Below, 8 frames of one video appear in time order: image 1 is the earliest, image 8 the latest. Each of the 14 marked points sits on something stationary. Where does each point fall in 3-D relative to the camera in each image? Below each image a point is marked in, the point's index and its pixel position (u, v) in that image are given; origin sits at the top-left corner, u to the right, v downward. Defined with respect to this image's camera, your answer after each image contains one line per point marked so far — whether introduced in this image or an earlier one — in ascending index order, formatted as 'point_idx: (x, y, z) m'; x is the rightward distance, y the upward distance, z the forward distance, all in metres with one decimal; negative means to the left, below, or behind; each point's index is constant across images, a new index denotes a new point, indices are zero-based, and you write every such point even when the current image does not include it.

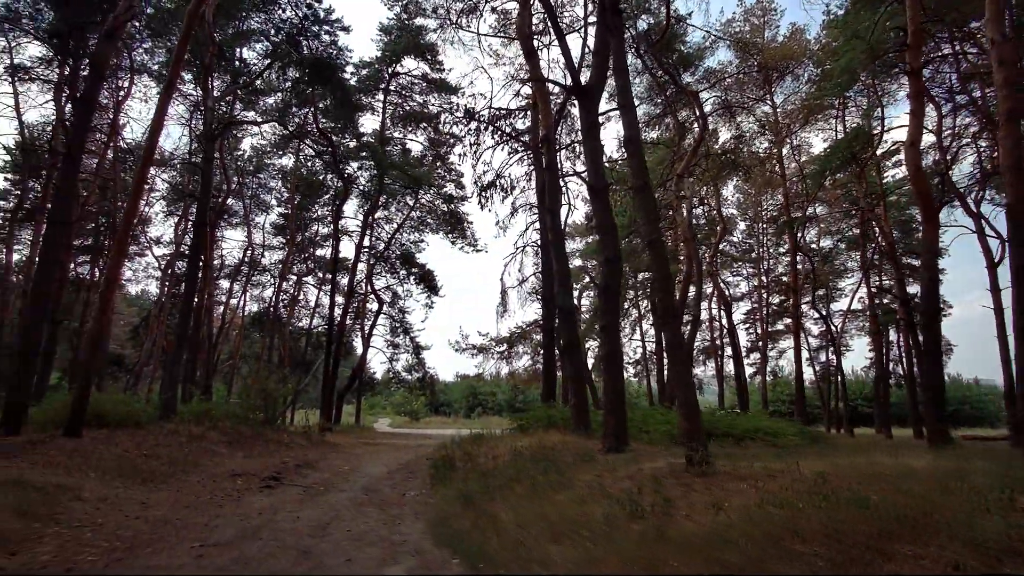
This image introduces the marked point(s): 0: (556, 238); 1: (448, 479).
0: (+0.8, +0.9, +11.2) m
1: (-0.9, -2.7, +9.3) m
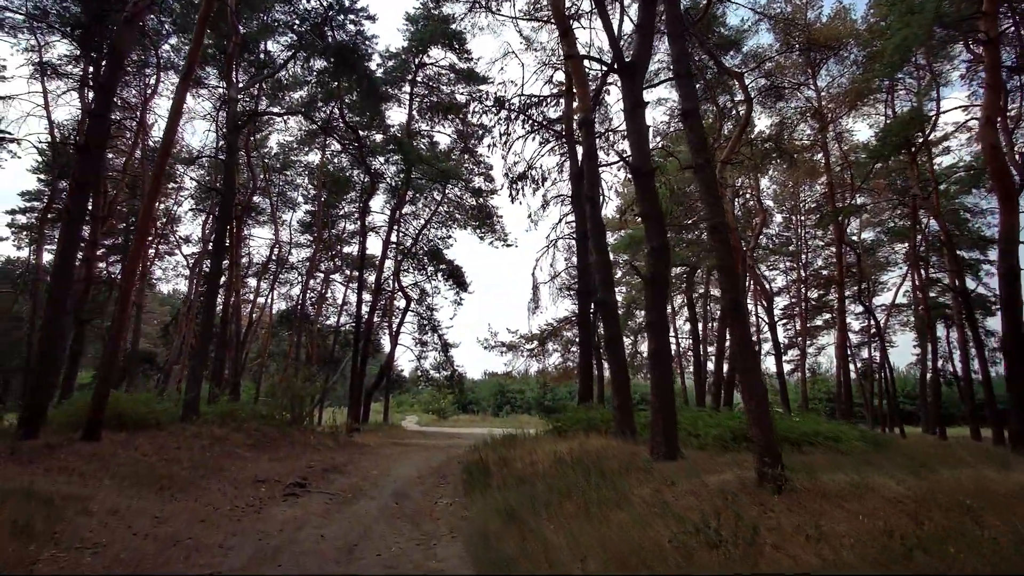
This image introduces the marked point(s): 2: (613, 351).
0: (+1.3, +1.0, +10.5) m
1: (-0.3, -2.7, +8.6) m
2: (+1.6, -1.0, +10.0) m
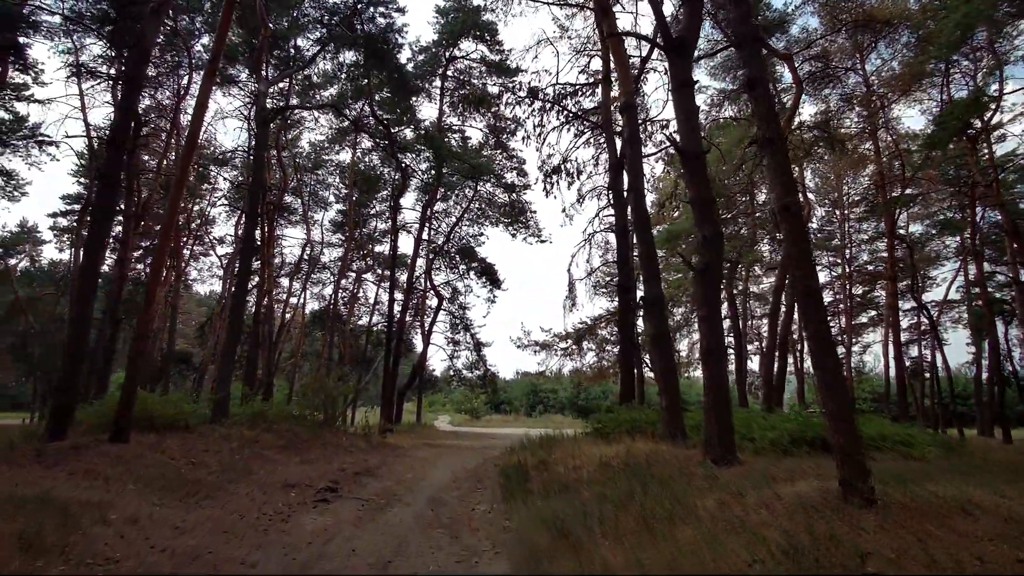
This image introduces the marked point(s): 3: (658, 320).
0: (+1.9, +1.1, +9.9) m
1: (+0.2, -2.6, +8.1) m
2: (+2.1, -0.9, +9.4) m
3: (+2.1, -0.5, +9.4) m
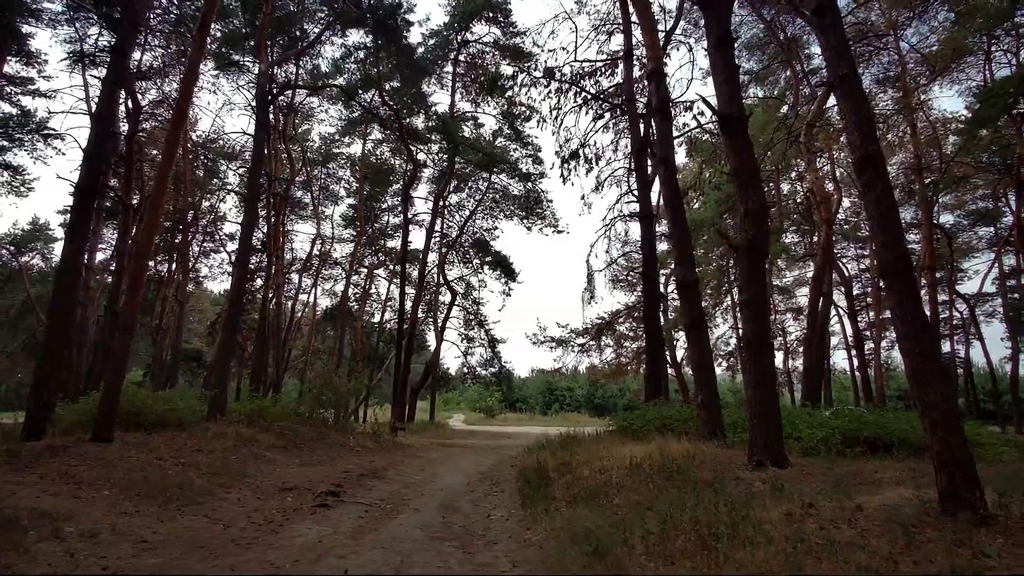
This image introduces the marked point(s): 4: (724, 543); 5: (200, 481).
0: (+2.2, +1.3, +9.0) m
1: (+0.4, -2.4, +7.3) m
2: (+2.4, -0.6, +8.5) m
3: (+2.3, -0.3, +8.5) m
4: (+1.2, -1.4, +3.8) m
5: (-3.5, -2.2, +7.4) m
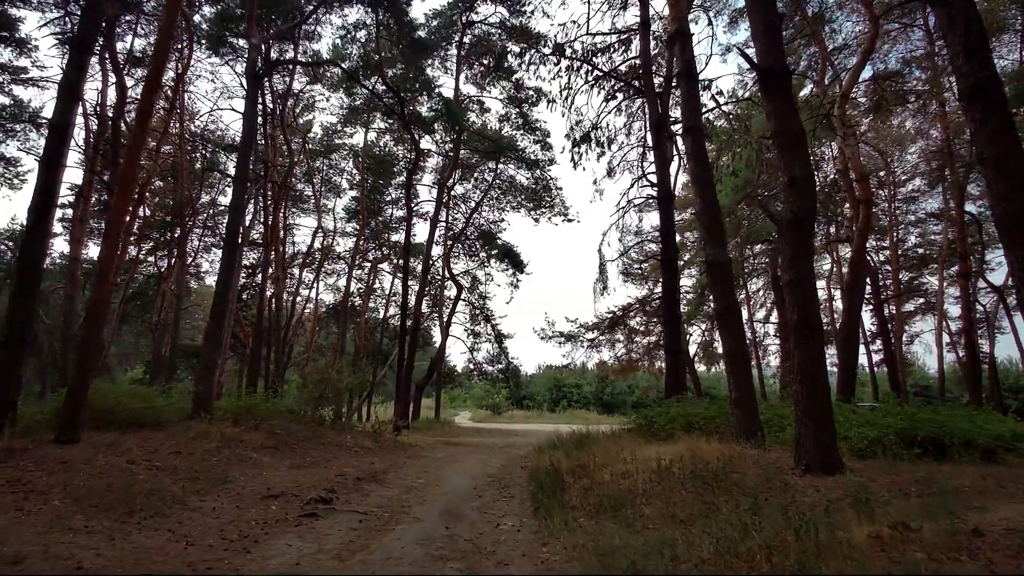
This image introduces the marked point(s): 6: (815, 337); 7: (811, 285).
0: (+2.3, +1.5, +8.1) m
1: (+0.5, -2.2, +6.4) m
2: (+2.5, -0.4, +7.6) m
3: (+2.5, 0.0, +7.6) m
4: (+1.3, -1.3, +2.9) m
5: (-3.4, -2.0, +6.6) m
6: (+2.8, -0.5, +6.2) m
7: (+2.8, 0.0, +6.2) m
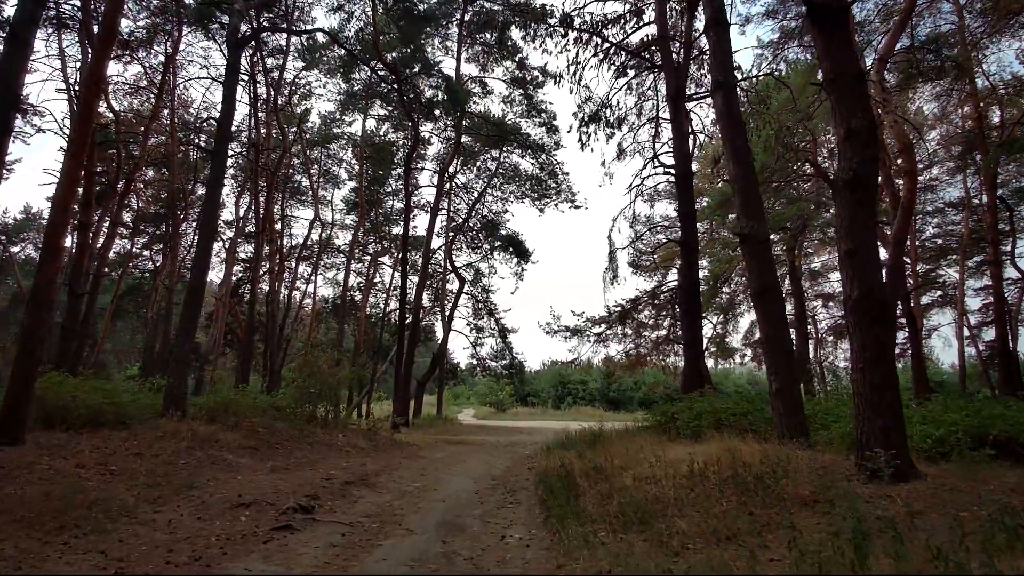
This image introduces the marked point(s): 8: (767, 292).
0: (+2.3, +1.7, +7.1) m
1: (+0.6, -2.0, +5.5) m
2: (+2.6, -0.2, +6.6) m
3: (+2.5, +0.2, +6.6) m
4: (+1.3, -1.1, +1.9) m
5: (-3.3, -1.8, +5.7) m
6: (+2.9, -0.2, +5.2) m
7: (+2.9, +0.3, +5.3) m
8: (+2.6, 0.0, +6.6) m
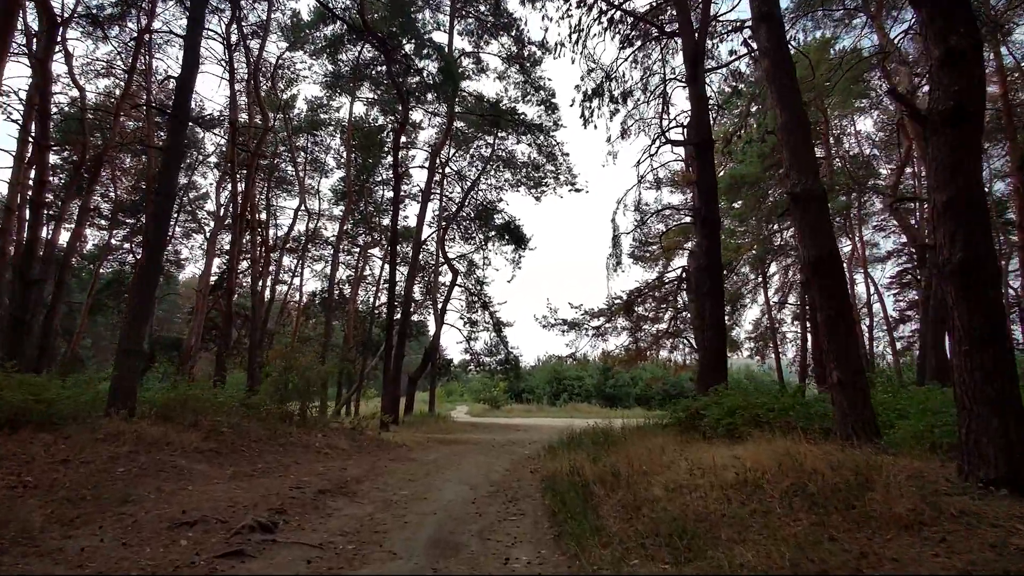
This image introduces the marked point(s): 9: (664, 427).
0: (+2.4, +2.0, +6.0) m
1: (+0.7, -1.7, +4.4) m
2: (+2.6, 0.0, +5.5) m
3: (+2.6, +0.4, +5.5) m
4: (+1.4, -0.8, +0.8) m
5: (-3.3, -1.5, +4.5) m
6: (+3.0, 0.0, +4.1) m
7: (+2.9, +0.5, +4.2) m
8: (+2.6, +0.2, +5.5) m
9: (+1.9, -1.8, +8.4) m
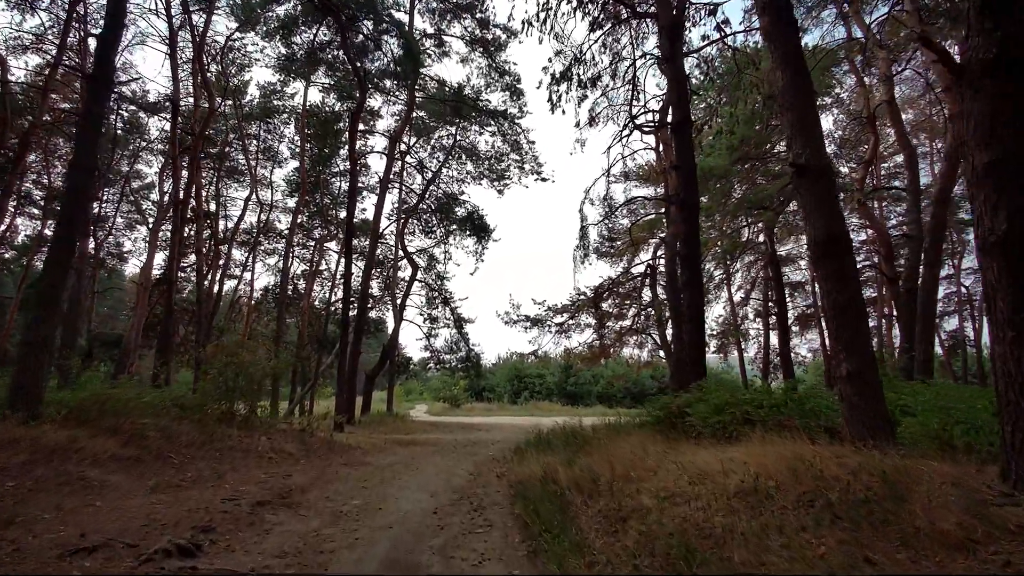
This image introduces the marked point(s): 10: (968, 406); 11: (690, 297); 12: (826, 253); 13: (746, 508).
0: (+2.1, +2.1, +5.4) m
1: (+0.5, -1.6, +3.7) m
2: (+2.4, +0.2, +4.9) m
3: (+2.3, +0.6, +5.0) m
4: (+1.5, -0.7, +0.2) m
5: (-3.4, -1.4, +3.6) m
6: (+2.8, +0.1, +3.6) m
7: (+2.8, +0.6, +3.6) m
8: (+2.4, +0.3, +5.0) m
9: (+1.5, -1.6, +7.7) m
10: (+4.2, -1.0, +6.3) m
11: (+2.4, -0.2, +9.2) m
12: (+2.3, +0.2, +5.0) m
13: (+1.3, -1.3, +3.8) m
